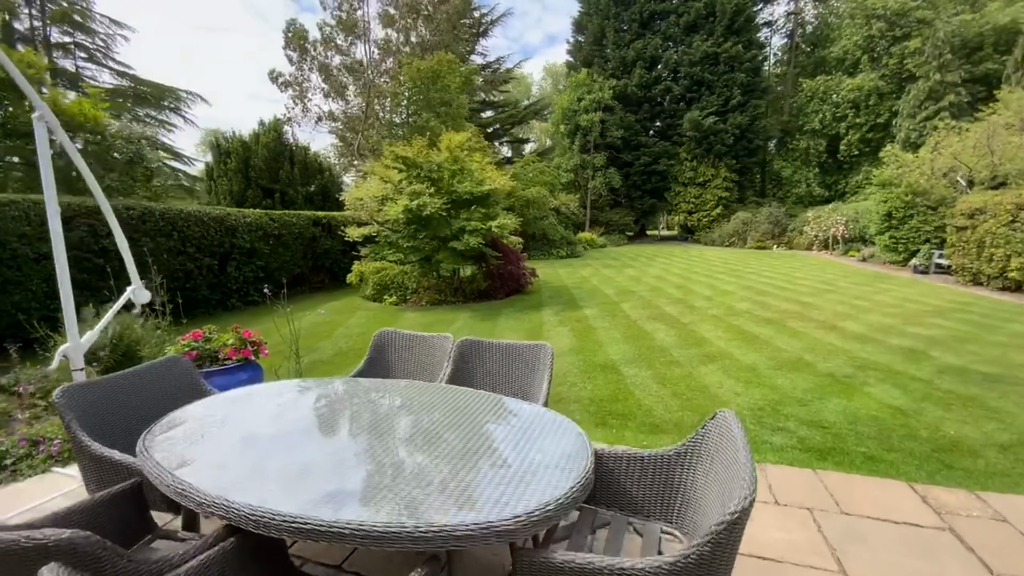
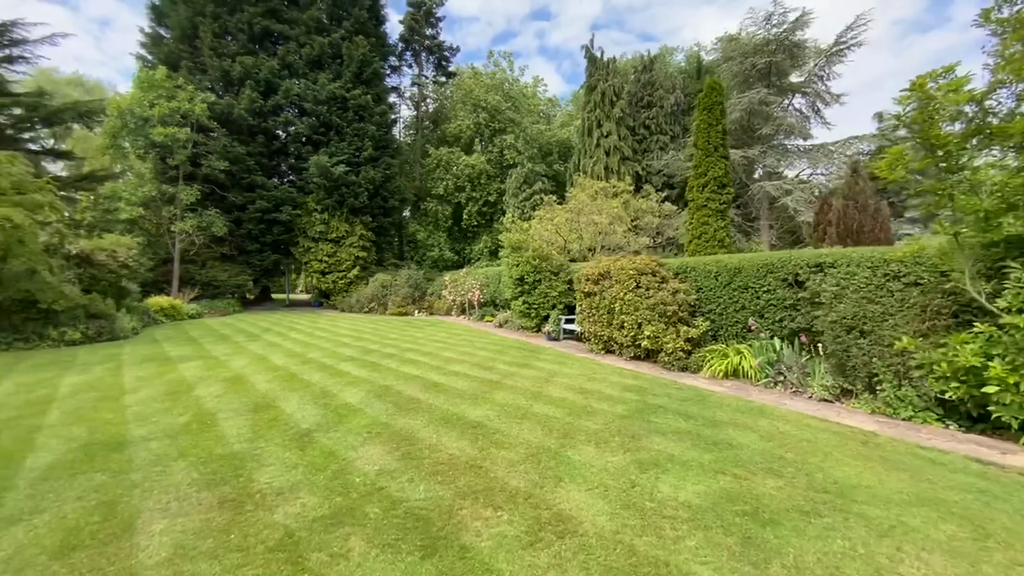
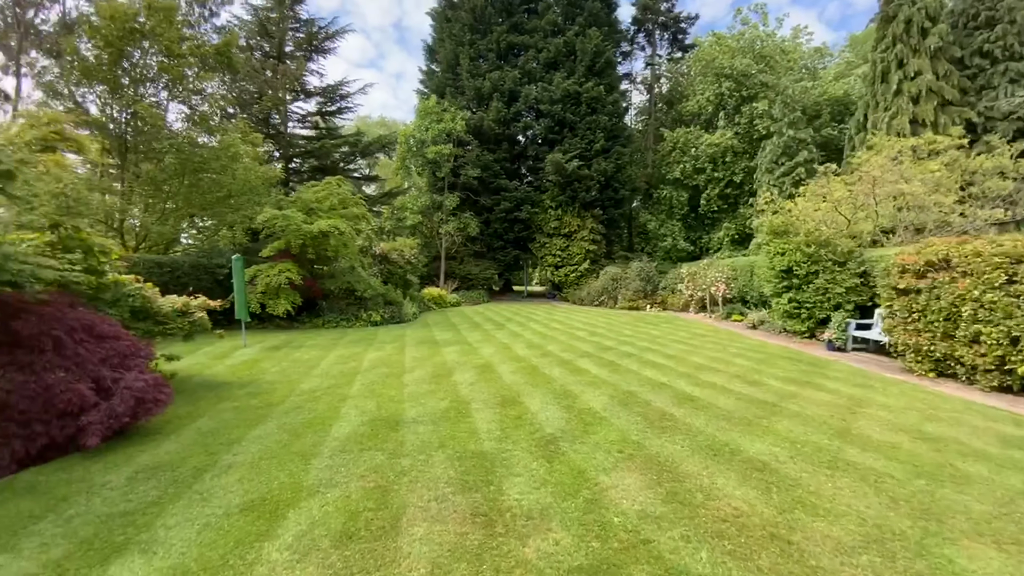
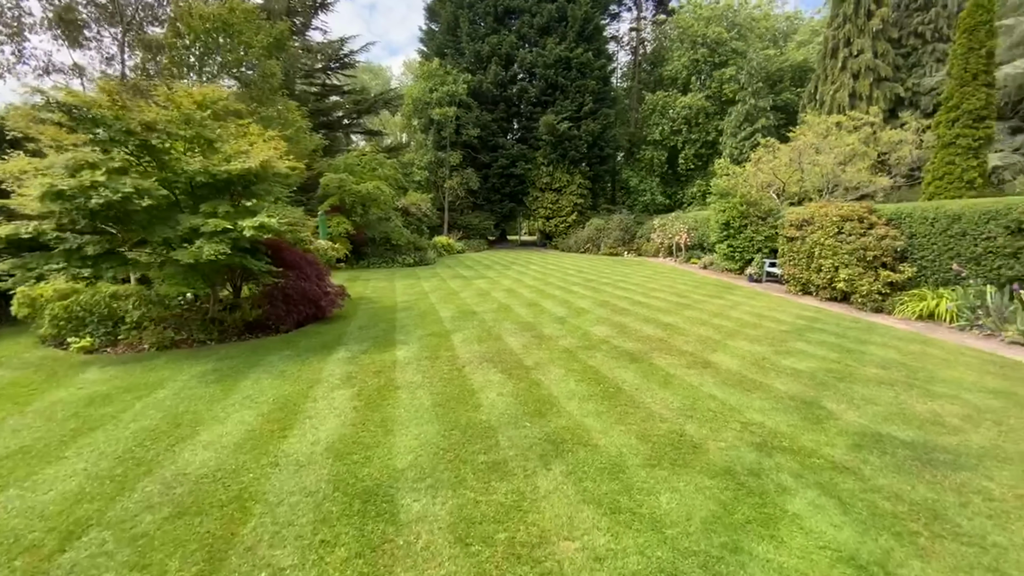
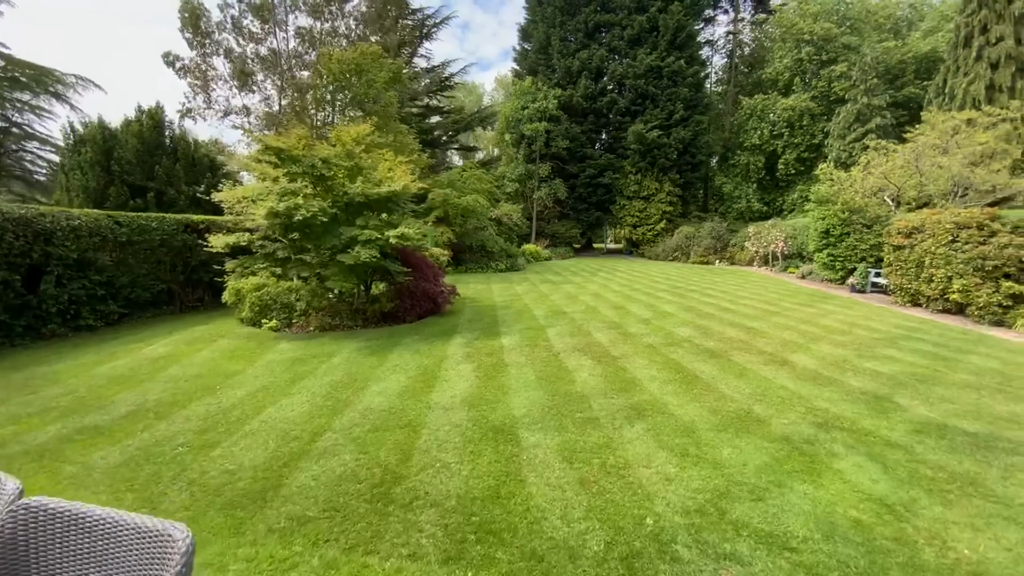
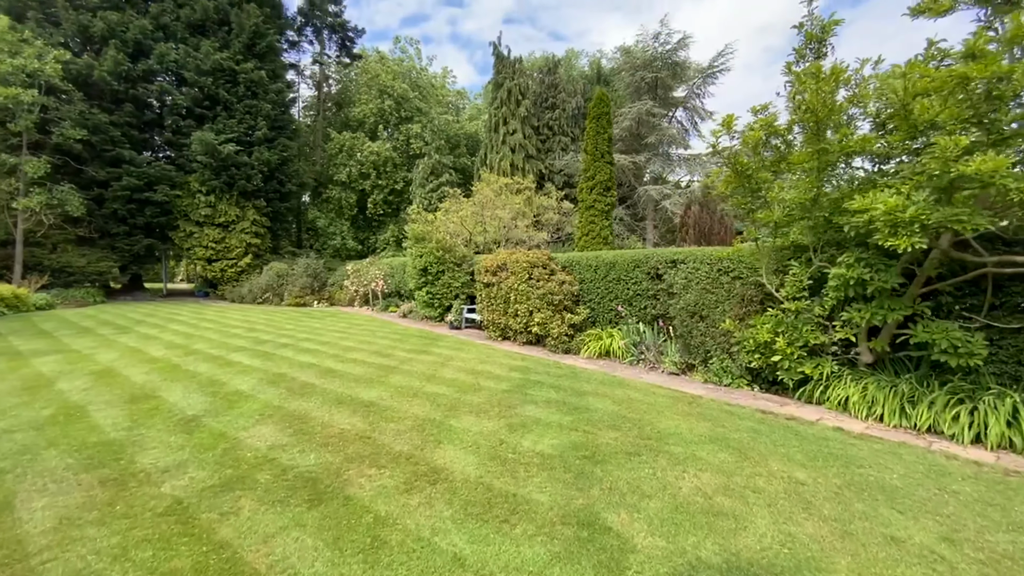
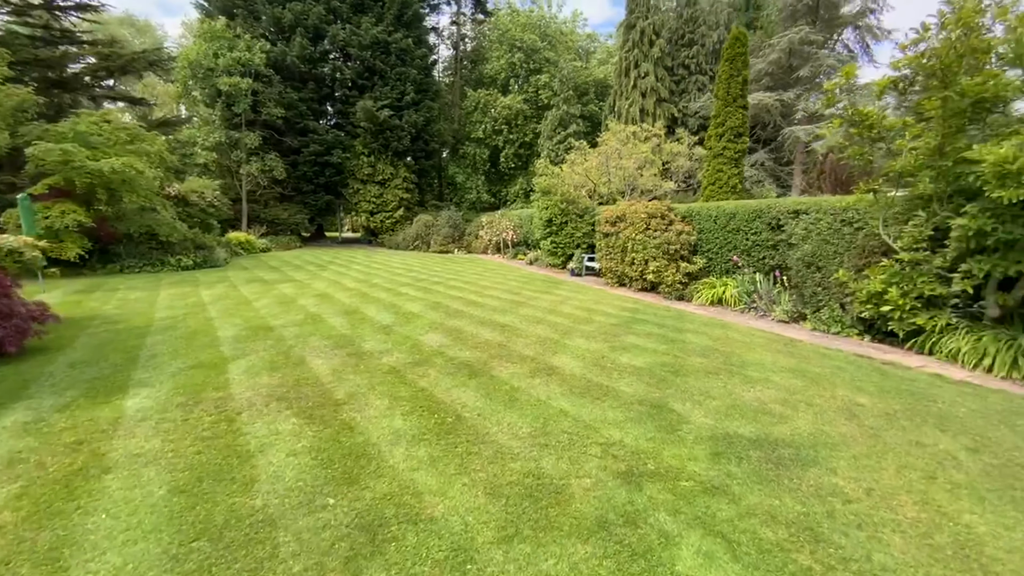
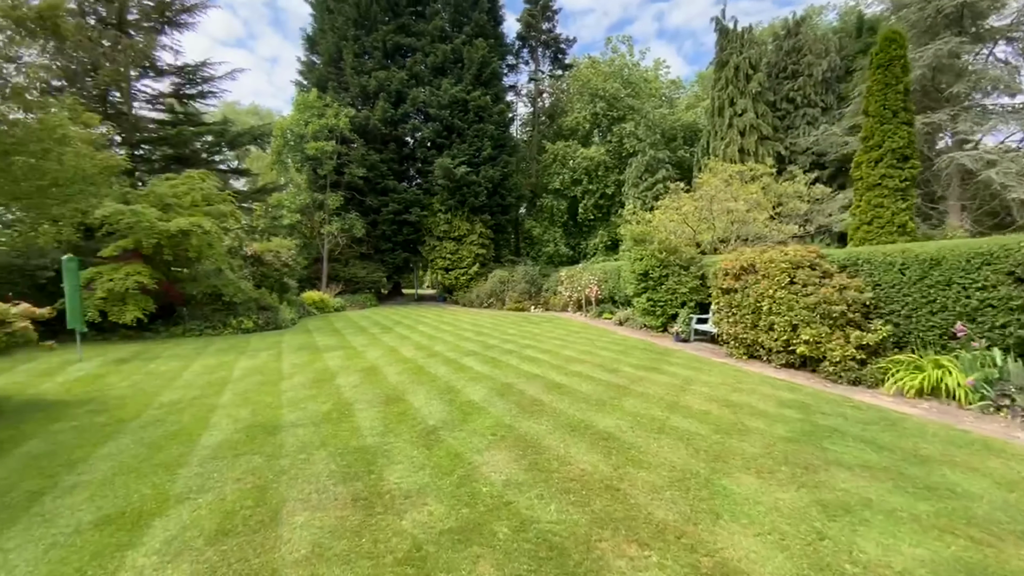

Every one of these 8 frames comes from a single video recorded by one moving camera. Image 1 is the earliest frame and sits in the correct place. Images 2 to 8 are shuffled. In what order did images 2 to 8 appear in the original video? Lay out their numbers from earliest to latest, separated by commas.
5, 4, 7, 6, 2, 8, 3
